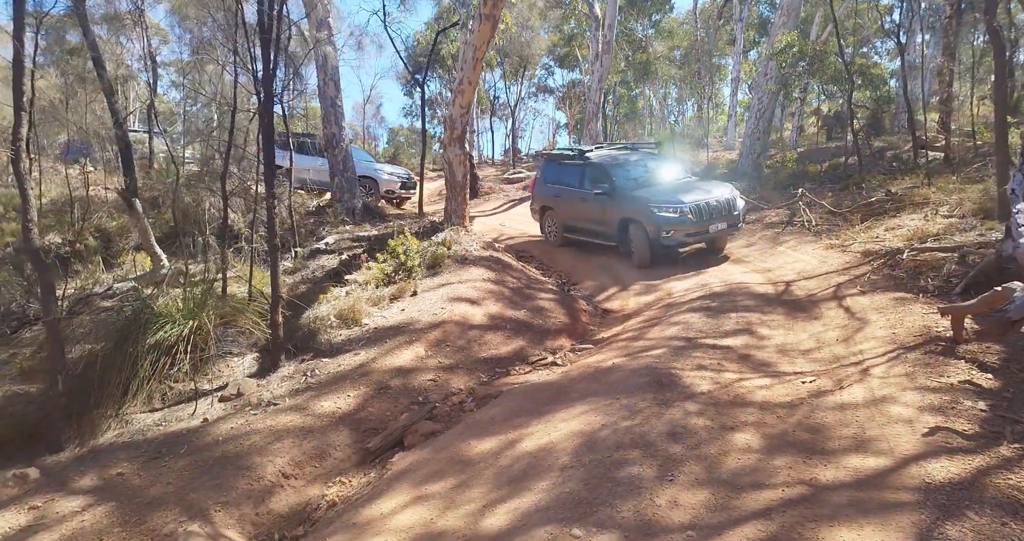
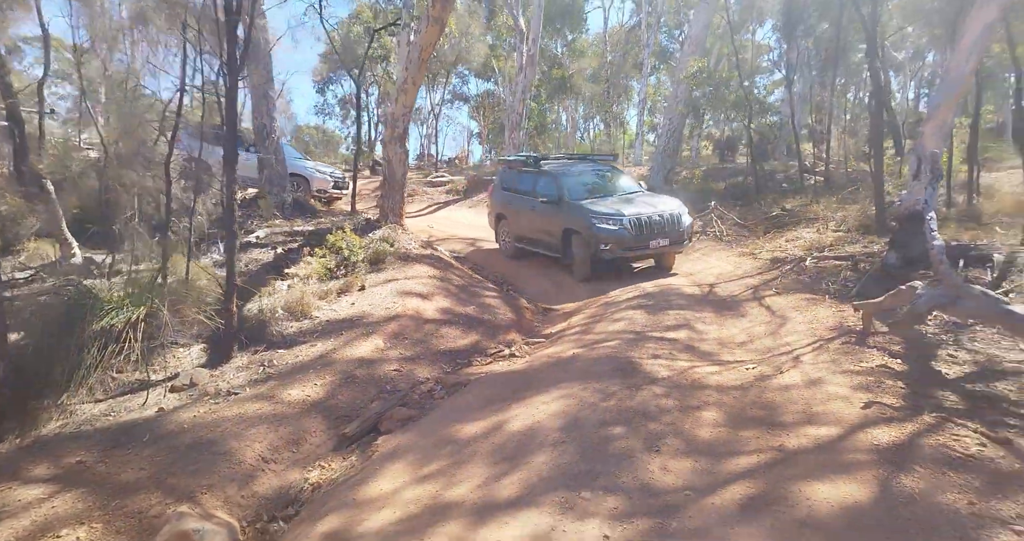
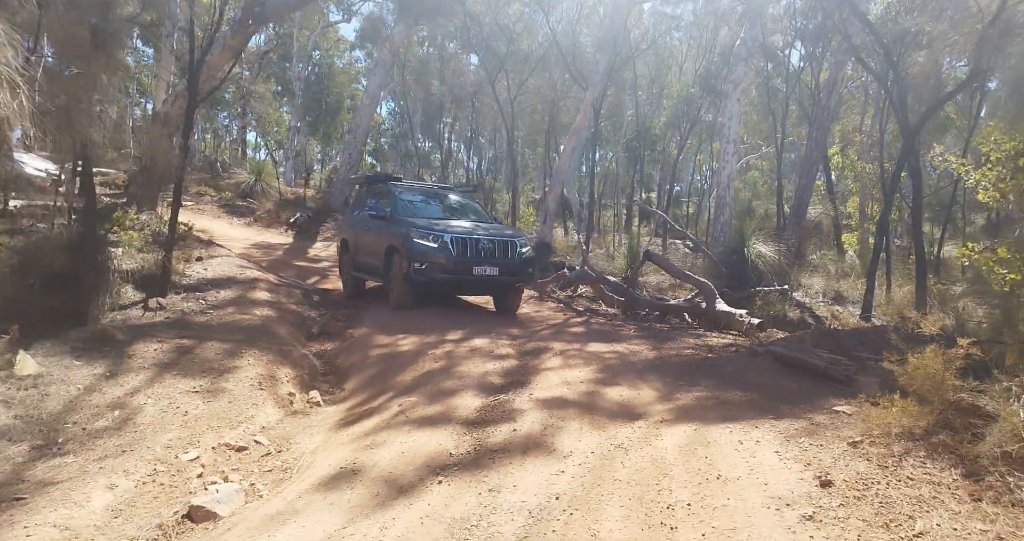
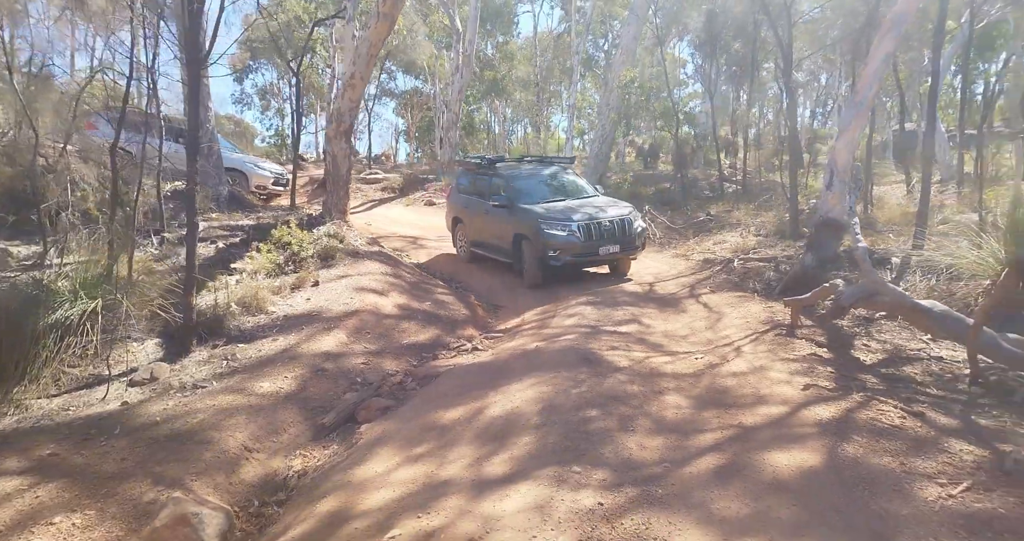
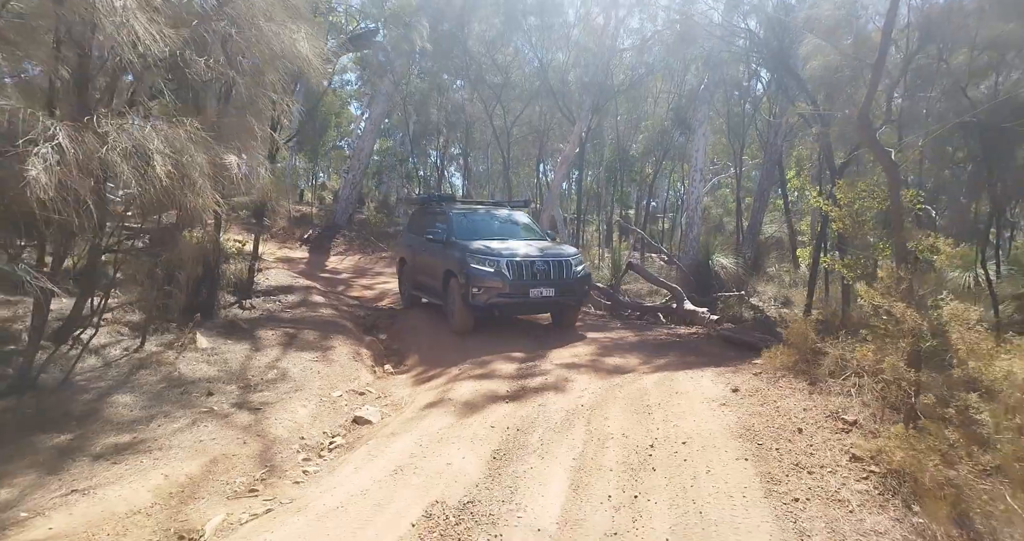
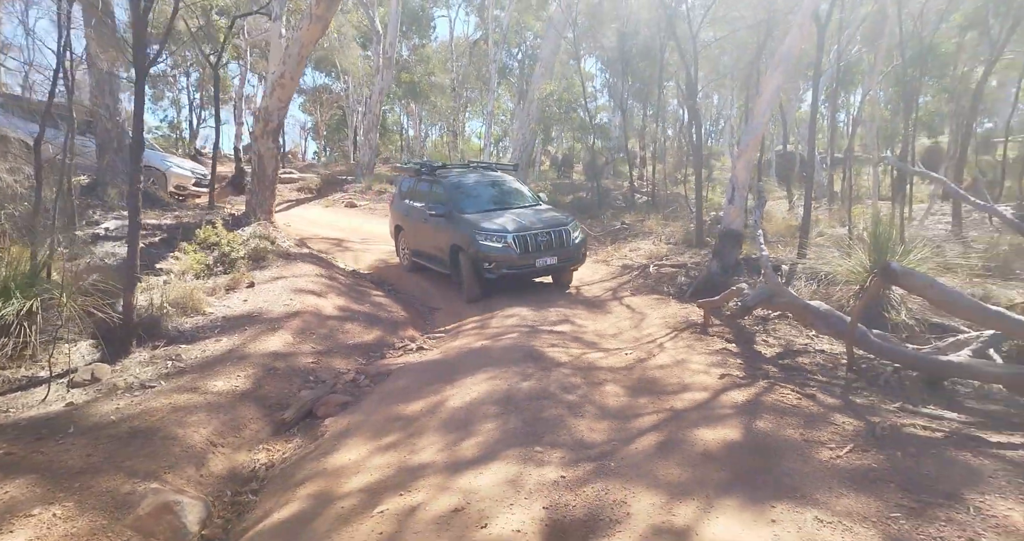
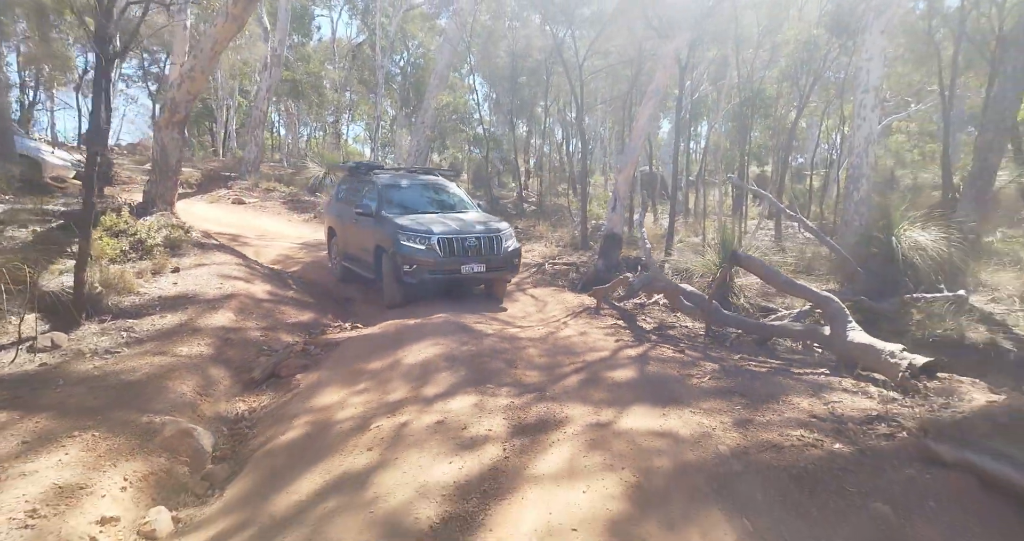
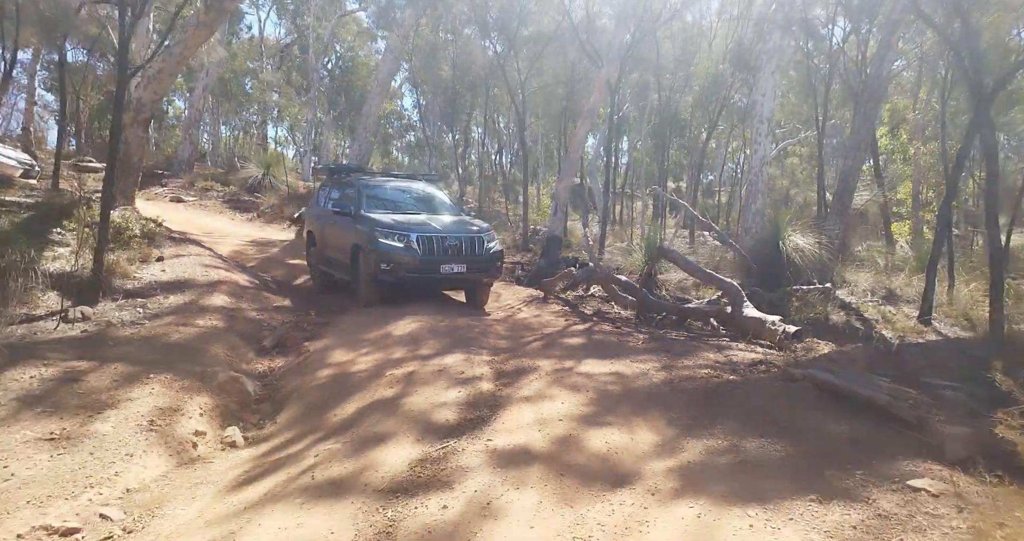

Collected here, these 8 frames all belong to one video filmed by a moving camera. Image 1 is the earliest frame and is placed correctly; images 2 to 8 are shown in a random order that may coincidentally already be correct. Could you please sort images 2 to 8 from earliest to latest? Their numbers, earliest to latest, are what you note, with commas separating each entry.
2, 4, 6, 7, 8, 3, 5
